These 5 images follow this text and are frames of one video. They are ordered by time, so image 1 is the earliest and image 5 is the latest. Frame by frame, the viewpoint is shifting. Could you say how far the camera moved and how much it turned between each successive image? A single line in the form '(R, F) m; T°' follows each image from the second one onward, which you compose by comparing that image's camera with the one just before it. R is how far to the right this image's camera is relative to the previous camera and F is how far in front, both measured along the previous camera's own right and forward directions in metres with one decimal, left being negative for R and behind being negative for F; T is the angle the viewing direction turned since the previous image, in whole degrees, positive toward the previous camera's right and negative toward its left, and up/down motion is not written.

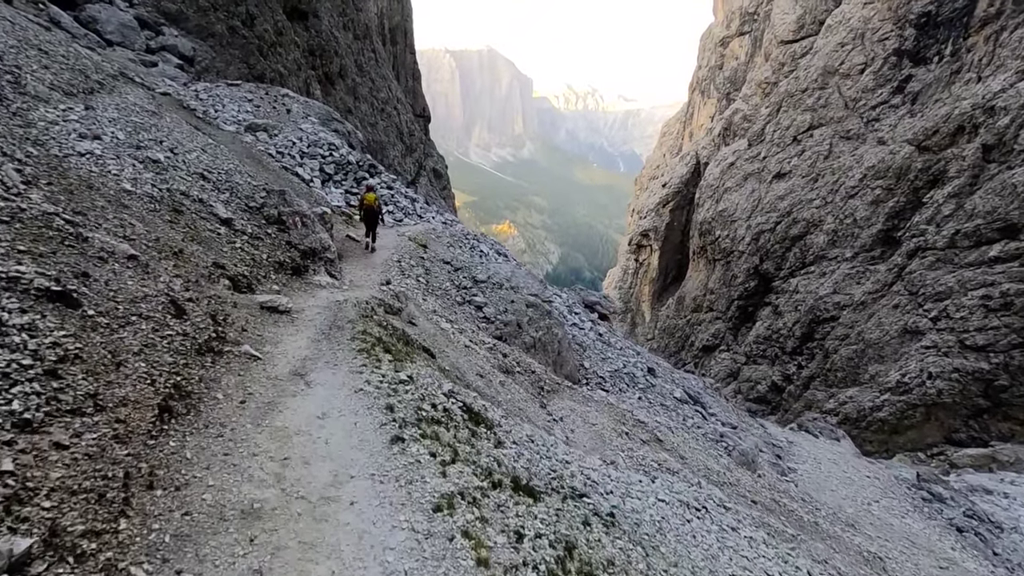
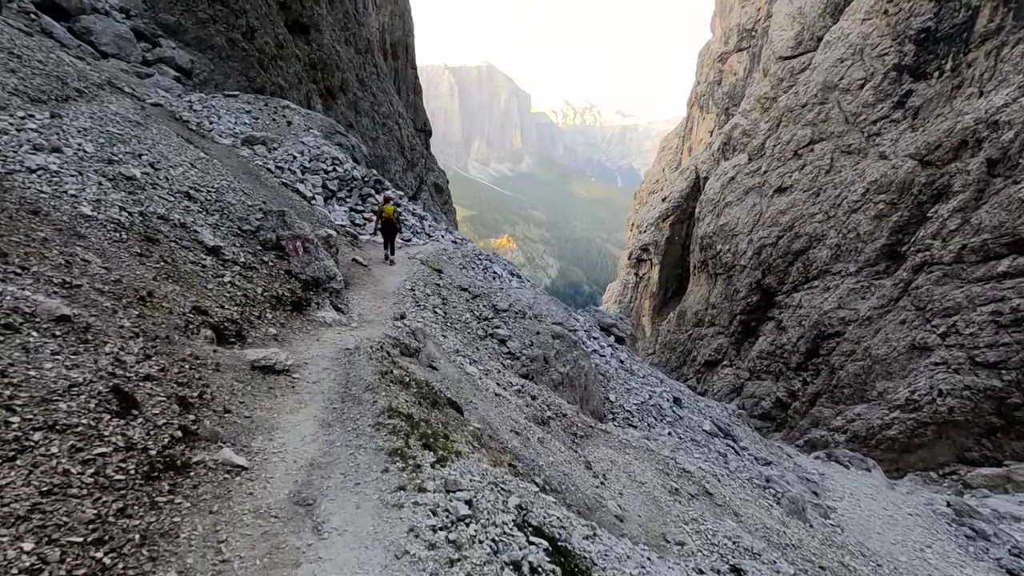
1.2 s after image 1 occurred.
(-1.0, +2.4) m; 0°
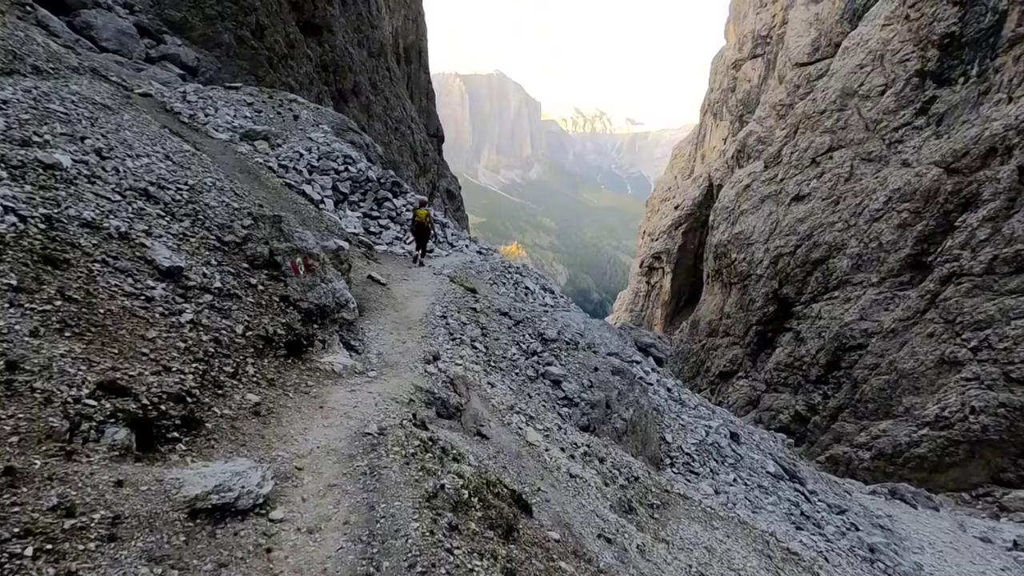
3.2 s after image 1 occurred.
(-1.4, +3.9) m; -1°
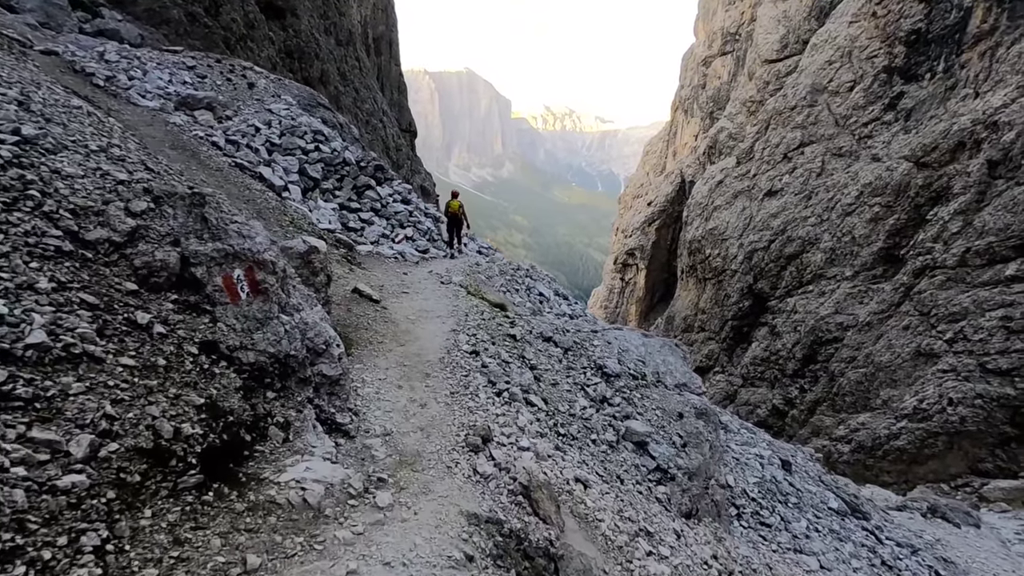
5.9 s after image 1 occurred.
(-1.7, +5.0) m; +3°
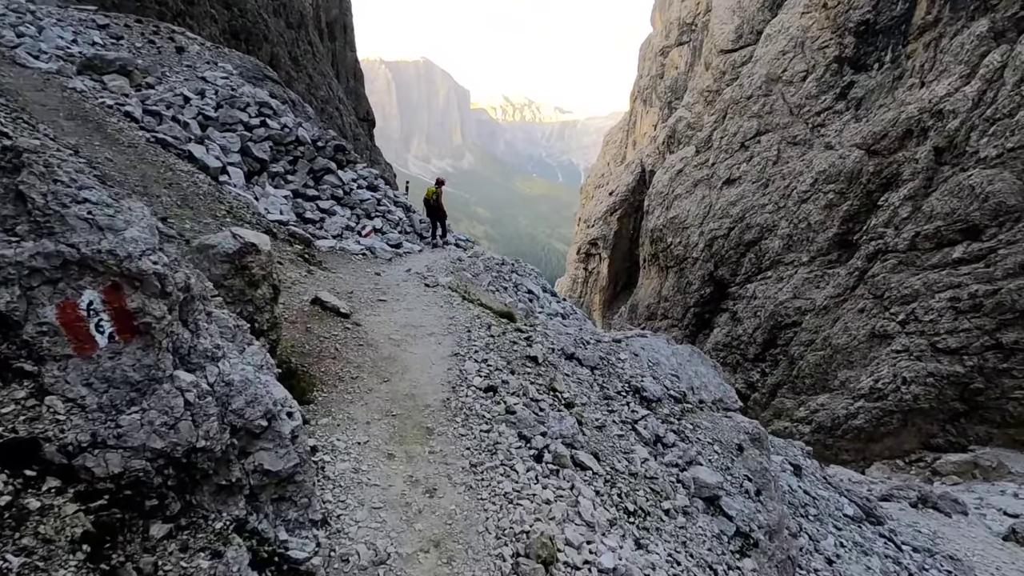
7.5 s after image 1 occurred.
(-0.8, +2.8) m; +4°
